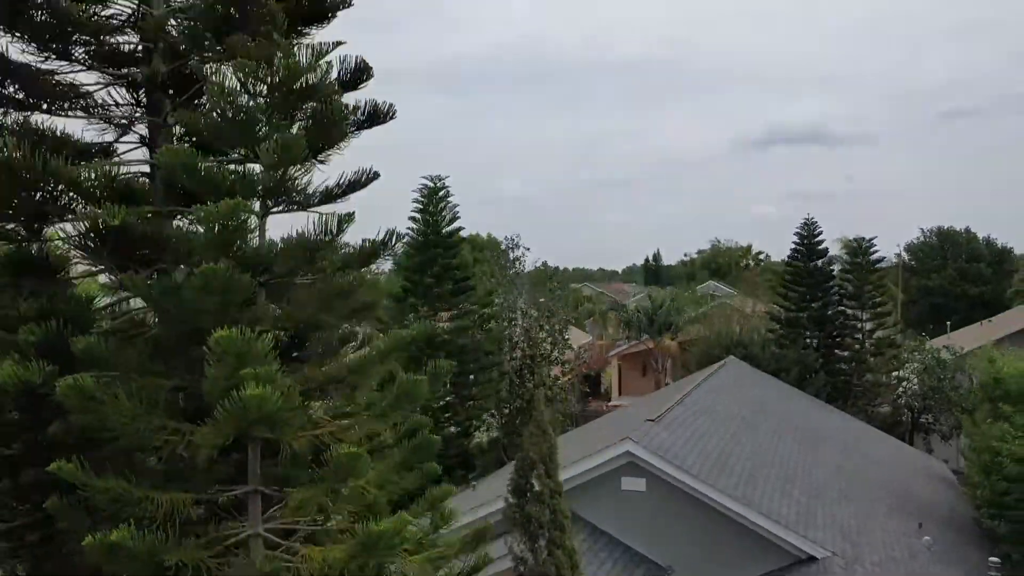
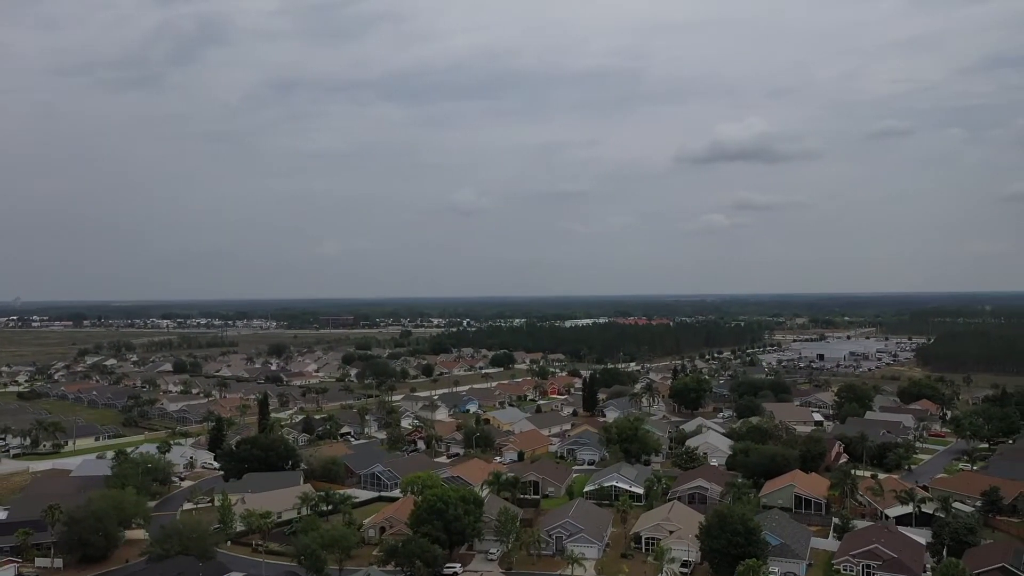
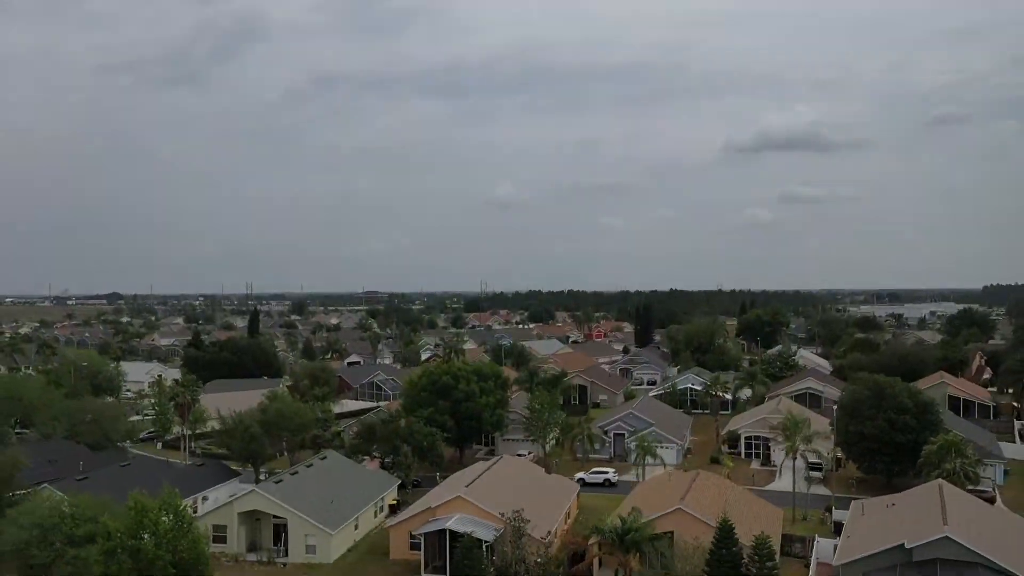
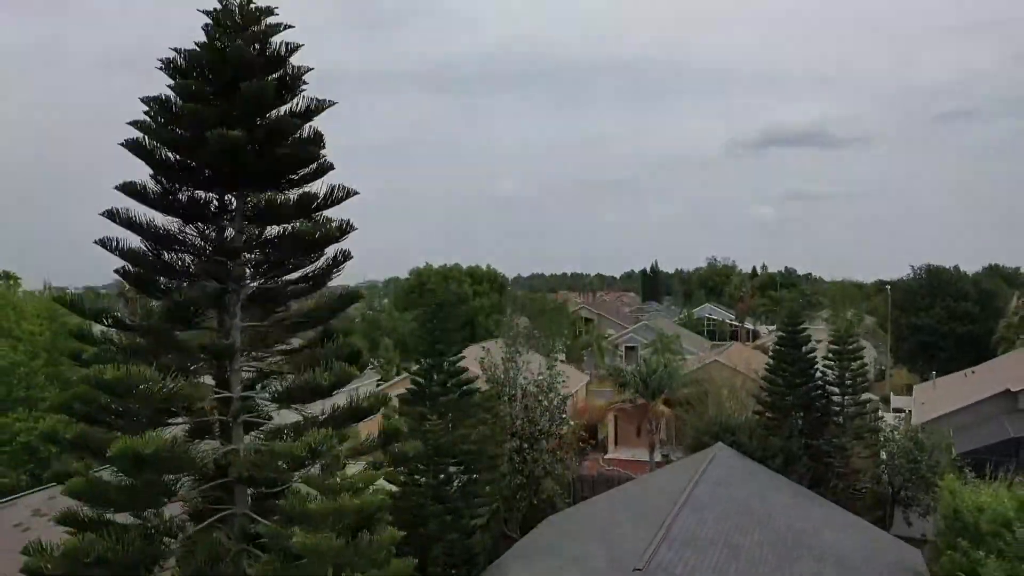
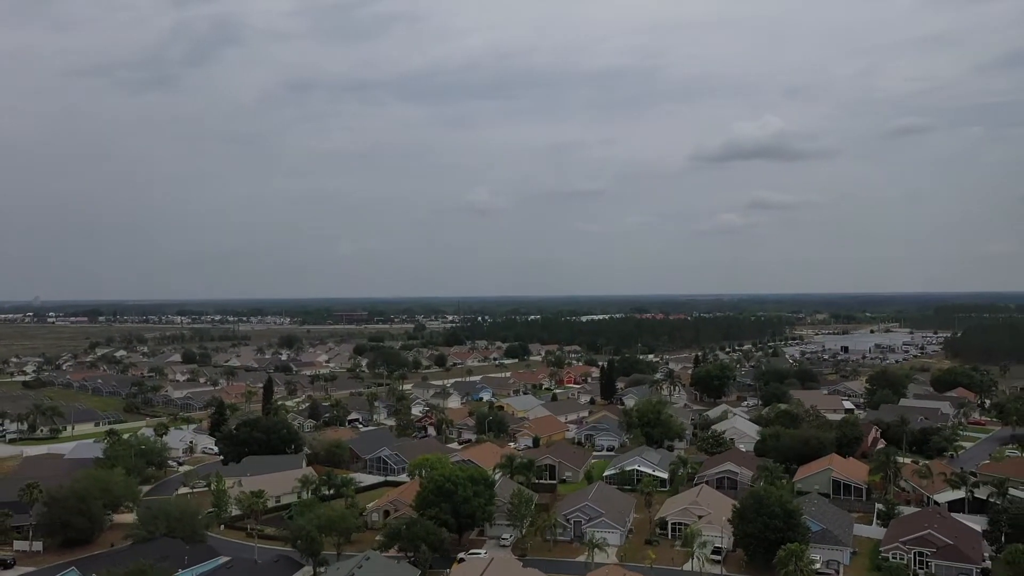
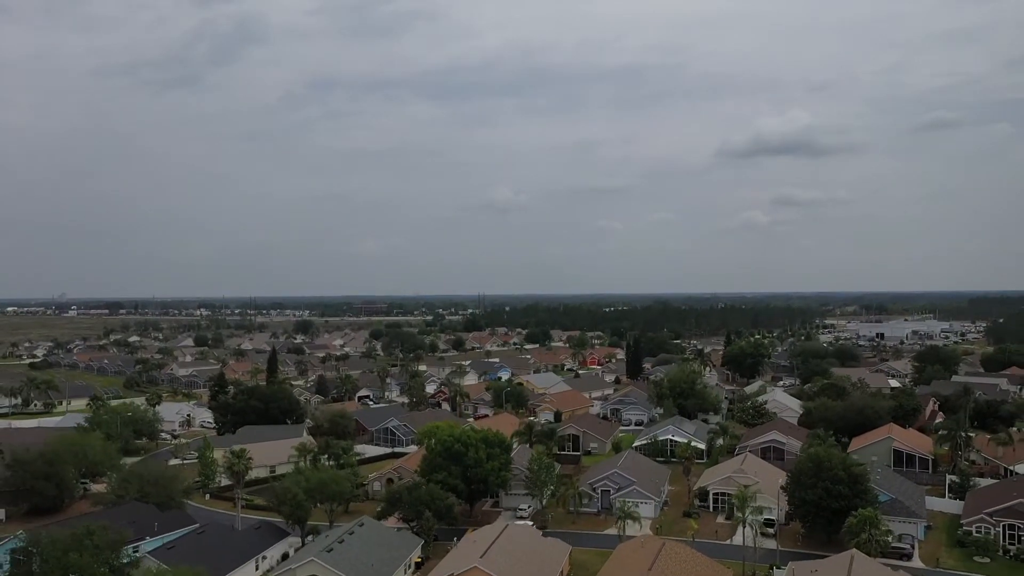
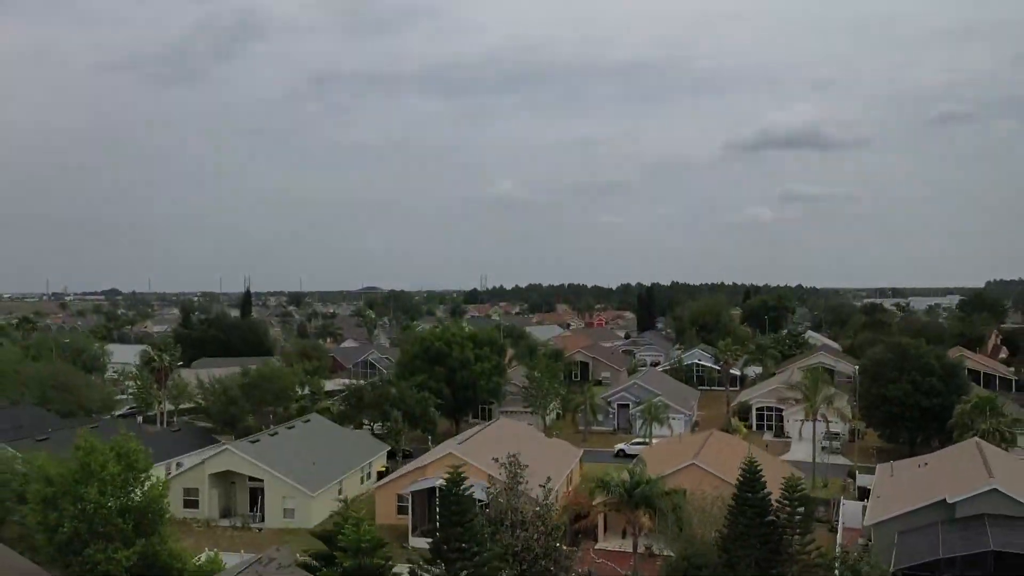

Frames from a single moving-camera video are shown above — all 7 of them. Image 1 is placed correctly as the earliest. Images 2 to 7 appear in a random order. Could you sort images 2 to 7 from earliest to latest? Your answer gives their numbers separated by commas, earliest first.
4, 7, 3, 6, 5, 2
